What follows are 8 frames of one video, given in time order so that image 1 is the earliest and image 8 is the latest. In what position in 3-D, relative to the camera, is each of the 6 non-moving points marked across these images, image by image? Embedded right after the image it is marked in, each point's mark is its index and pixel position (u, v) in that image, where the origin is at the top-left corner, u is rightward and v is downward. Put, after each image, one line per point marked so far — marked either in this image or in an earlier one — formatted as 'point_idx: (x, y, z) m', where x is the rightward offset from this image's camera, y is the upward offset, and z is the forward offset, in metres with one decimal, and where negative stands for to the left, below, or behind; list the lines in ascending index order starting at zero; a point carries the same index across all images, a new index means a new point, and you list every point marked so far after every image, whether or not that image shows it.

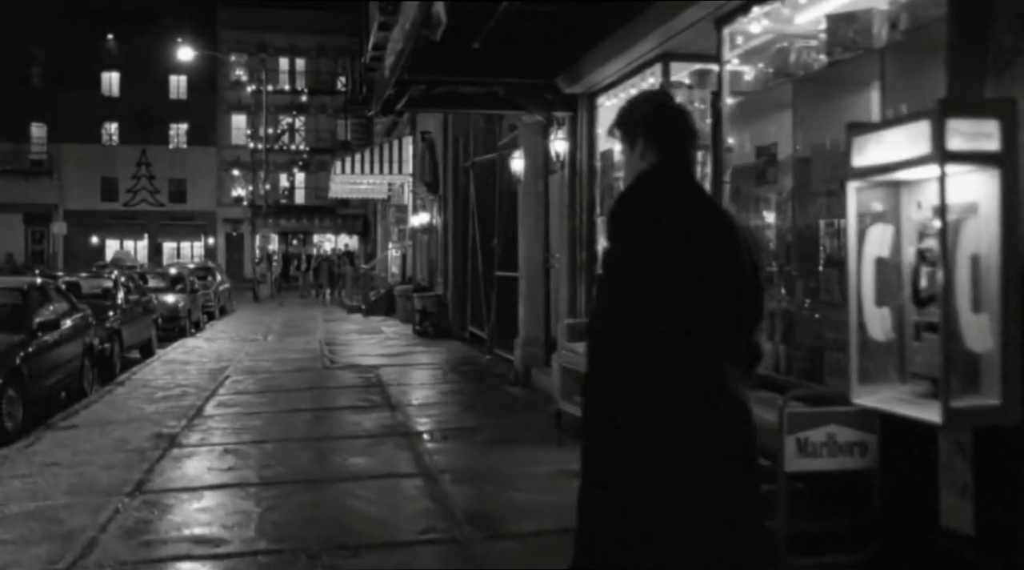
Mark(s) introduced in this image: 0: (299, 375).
0: (-3.5, -1.4, +14.7) m
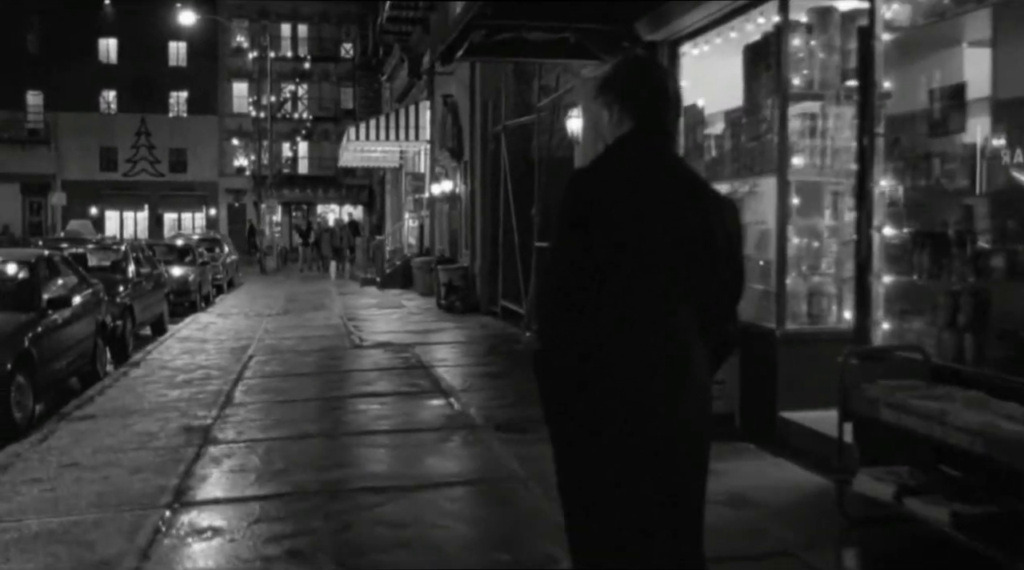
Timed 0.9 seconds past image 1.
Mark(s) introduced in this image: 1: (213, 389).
0: (-2.8, -1.0, +13.6) m
1: (-3.5, -1.2, +10.6) m
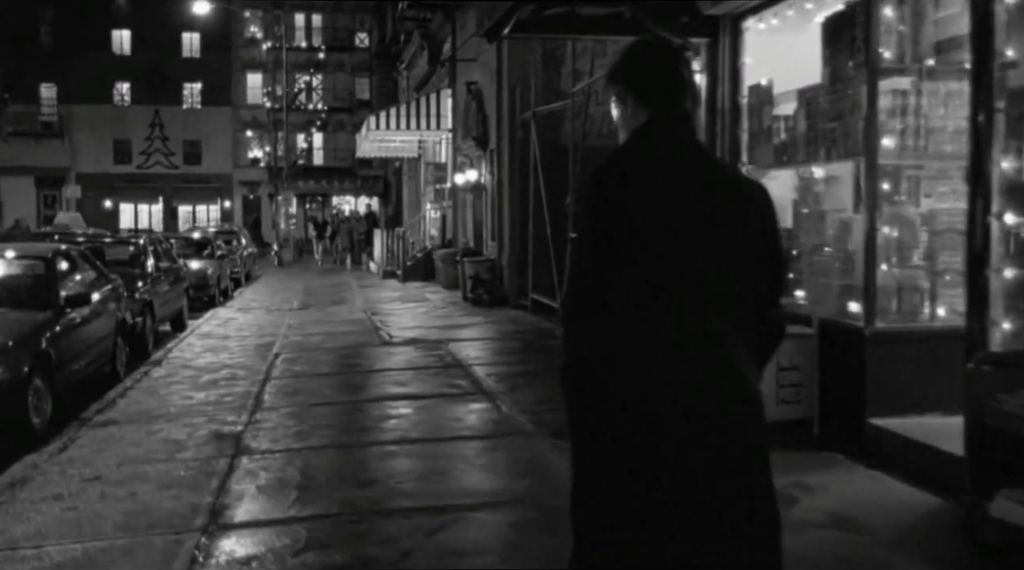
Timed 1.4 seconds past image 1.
0: (-2.2, -0.9, +13.0) m
1: (-3.0, -1.2, +10.0) m
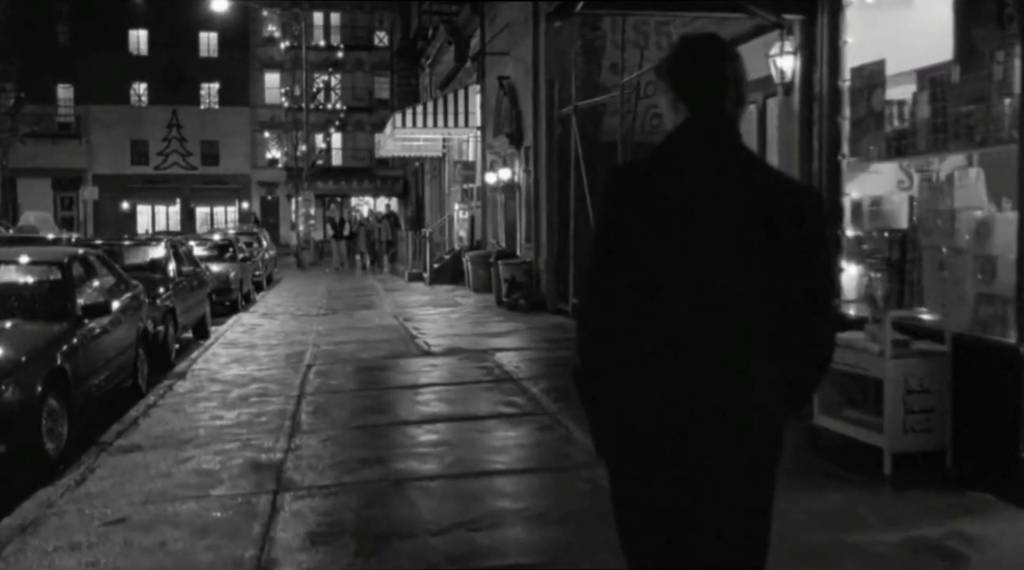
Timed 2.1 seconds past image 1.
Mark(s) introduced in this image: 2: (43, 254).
0: (-1.6, -1.0, +12.1) m
1: (-2.4, -1.2, +9.1) m
2: (-5.0, +0.3, +9.7) m
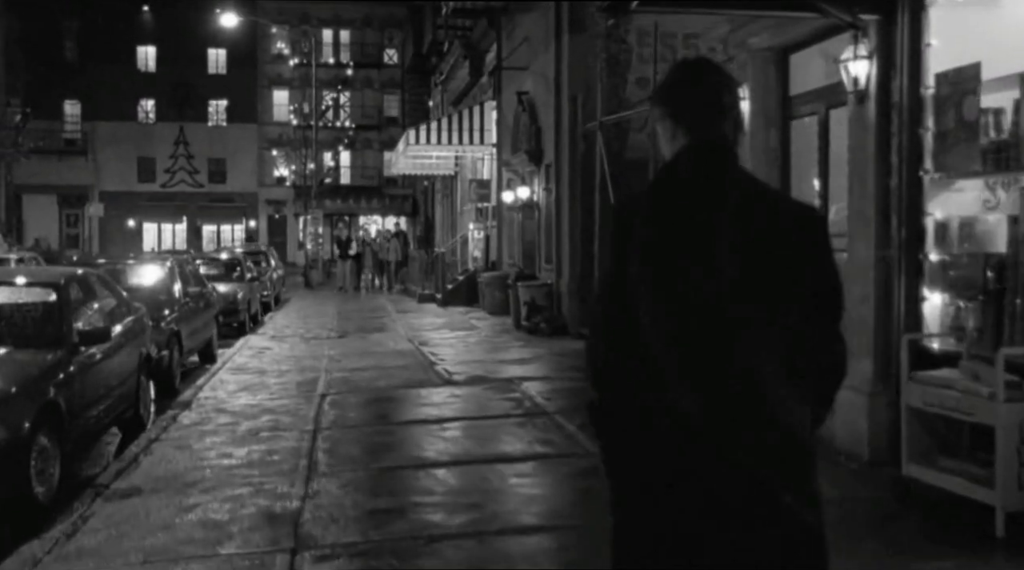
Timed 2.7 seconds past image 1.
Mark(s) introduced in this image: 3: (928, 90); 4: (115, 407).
0: (-1.2, -1.3, +11.3) m
1: (-2.1, -1.5, +8.3) m
2: (-4.7, +0.1, +8.9) m
3: (+3.1, +1.5, +6.8) m
4: (-4.1, -1.2, +9.3) m
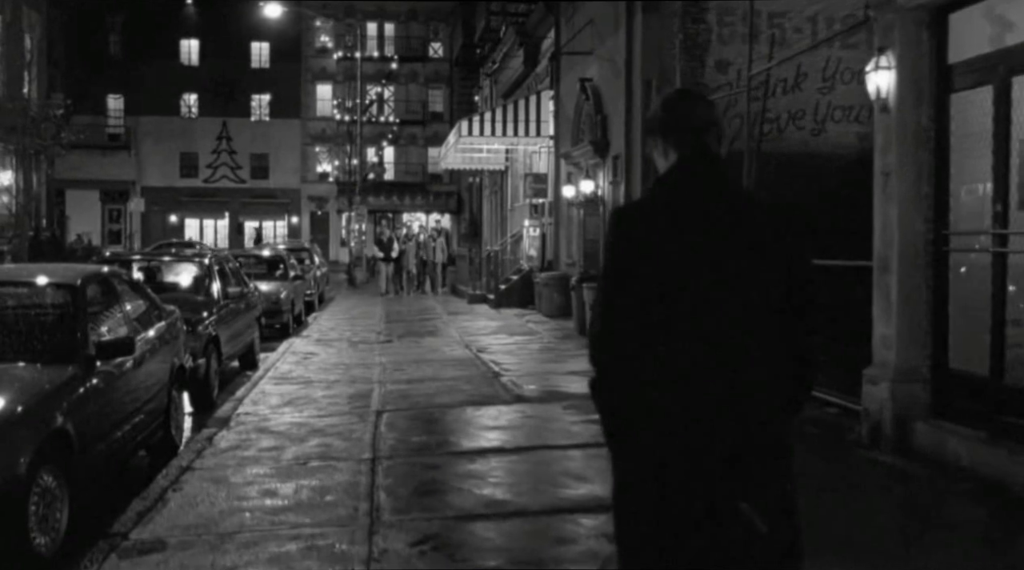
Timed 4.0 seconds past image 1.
0: (-0.3, -1.4, +9.9) m
1: (-1.3, -1.5, +6.9) m
2: (-3.9, +0.1, +7.7) m
3: (+3.9, +1.4, +5.2) m
4: (-3.3, -1.3, +8.0) m
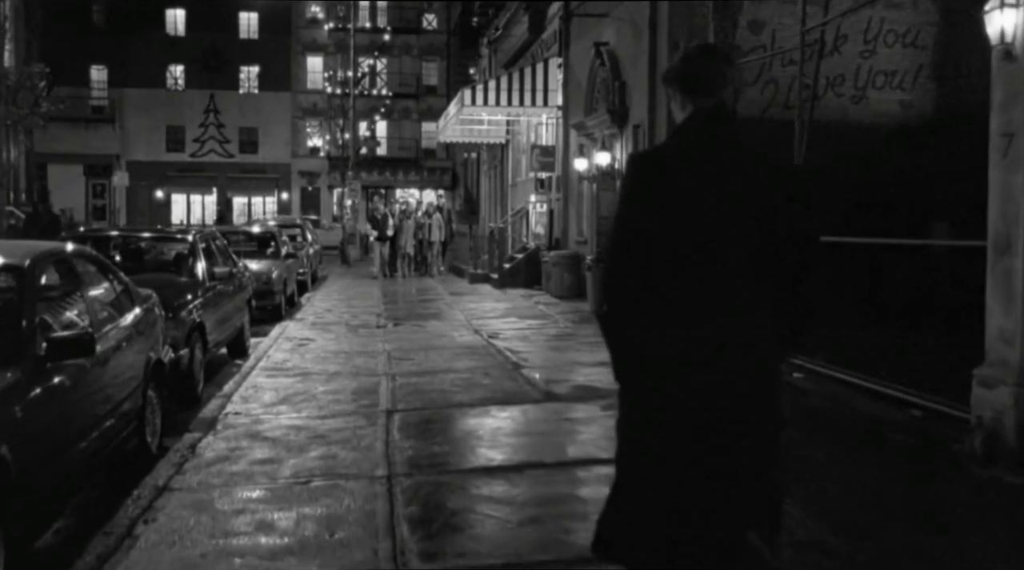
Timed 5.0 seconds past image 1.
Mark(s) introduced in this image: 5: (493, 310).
0: (0.0, -1.2, +8.6) m
1: (-1.0, -1.4, +5.6) m
2: (-3.6, +0.2, +6.3) m
3: (+4.2, +1.5, +3.9) m
4: (-3.0, -1.1, +6.7) m
5: (-0.4, -0.5, +17.7) m
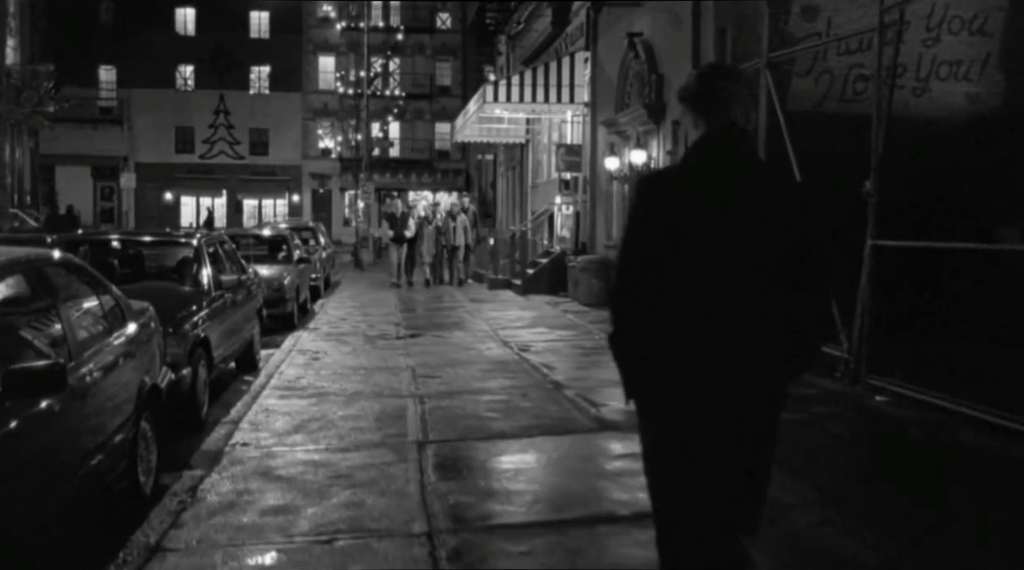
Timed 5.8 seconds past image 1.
0: (+0.4, -1.3, +7.5) m
1: (-0.6, -1.5, +4.5) m
2: (-3.2, +0.1, +5.2) m
3: (+4.6, +1.4, +2.8) m
4: (-2.6, -1.2, +5.6) m
5: (+0.1, -0.6, +16.6) m
